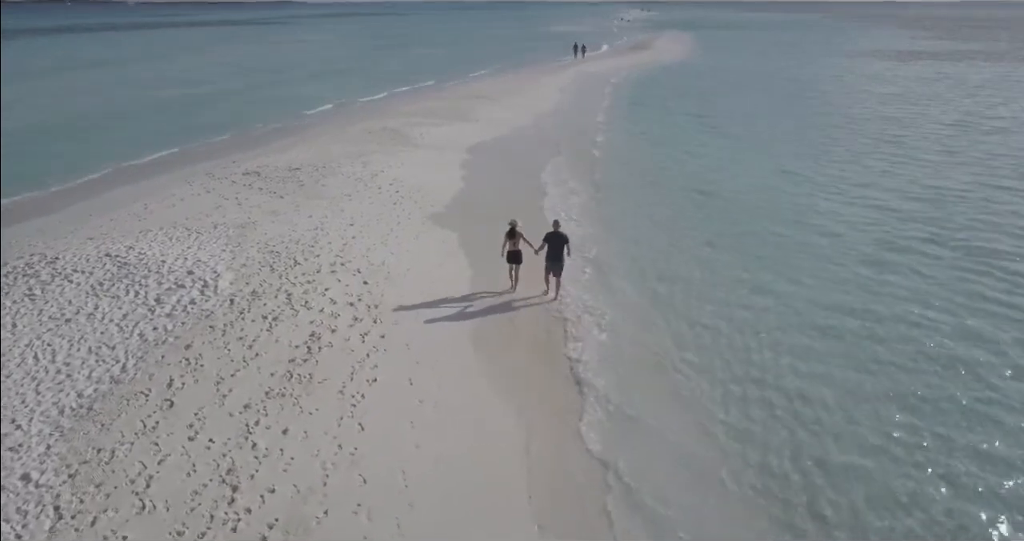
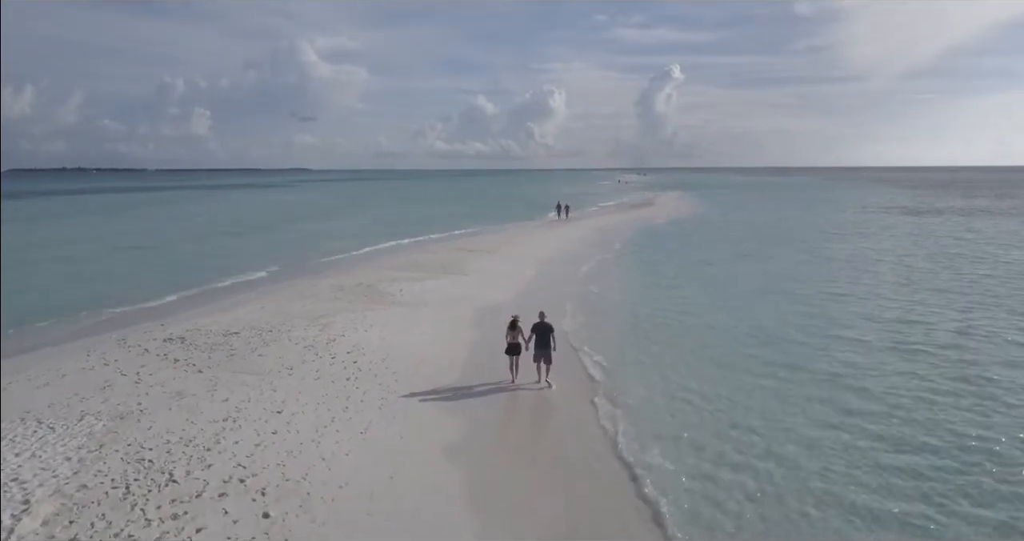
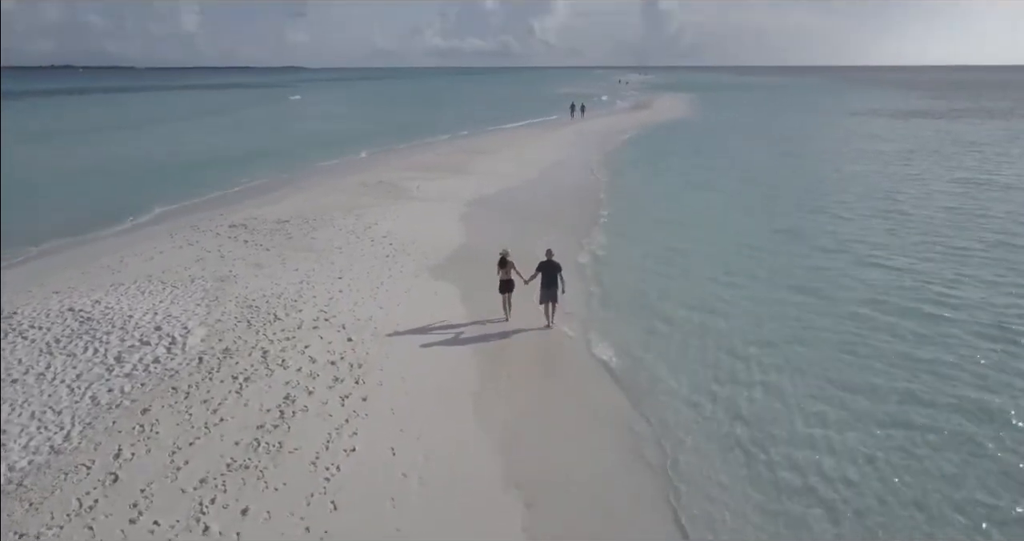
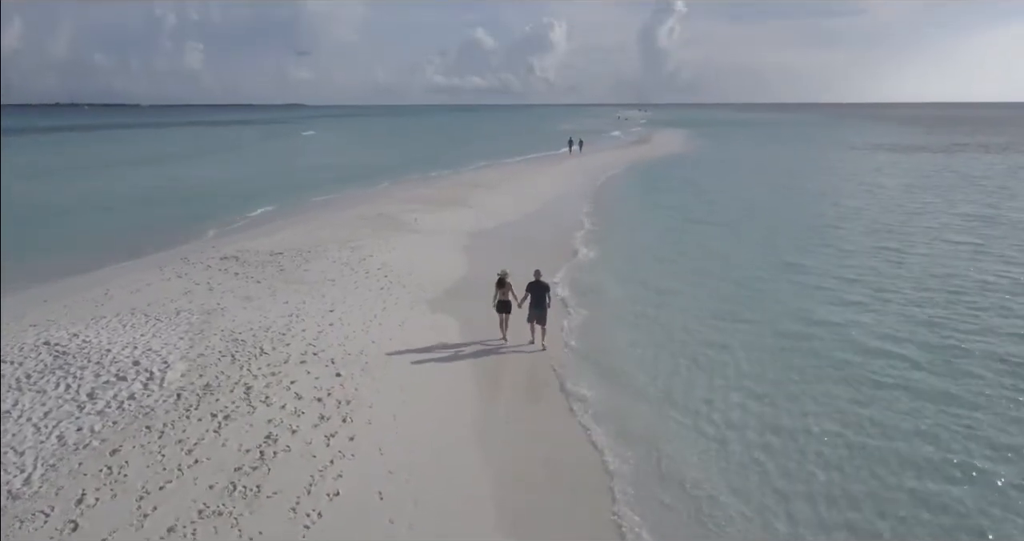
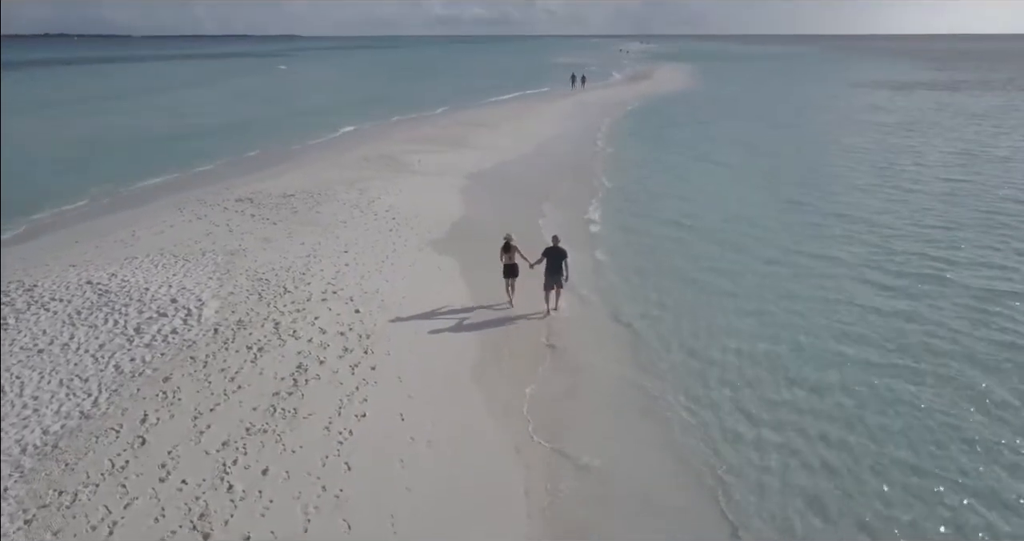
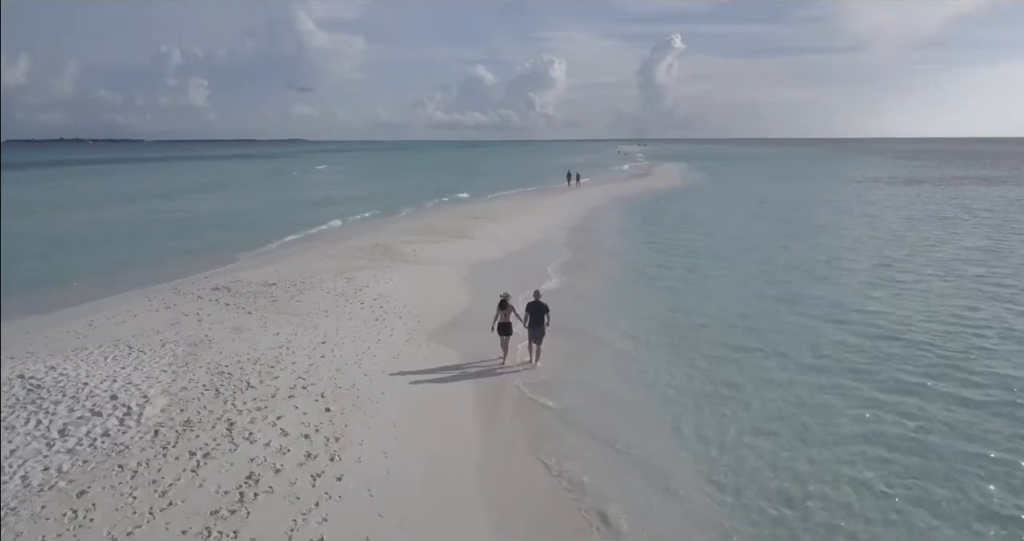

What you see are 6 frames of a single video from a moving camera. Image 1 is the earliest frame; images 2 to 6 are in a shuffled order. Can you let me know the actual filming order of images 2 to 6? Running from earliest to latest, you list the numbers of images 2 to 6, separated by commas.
5, 3, 4, 6, 2
